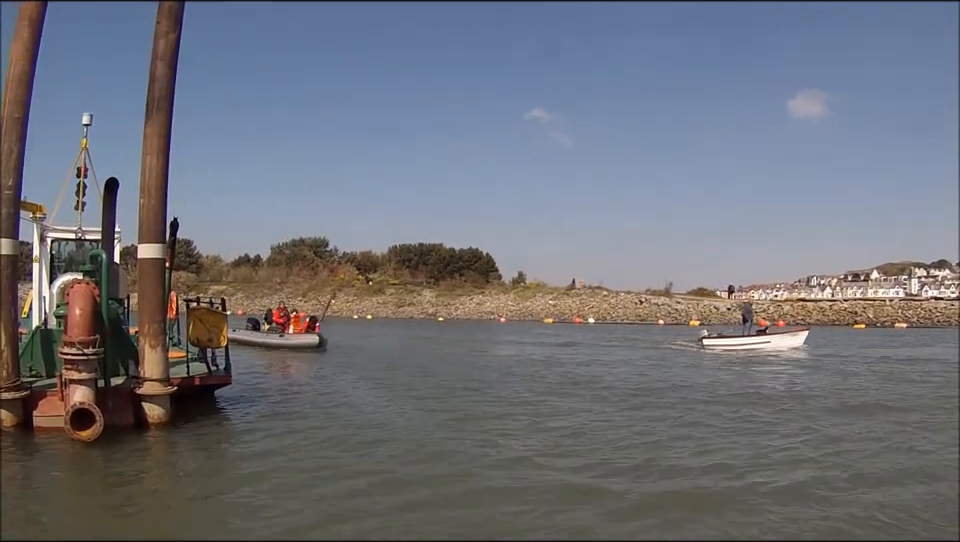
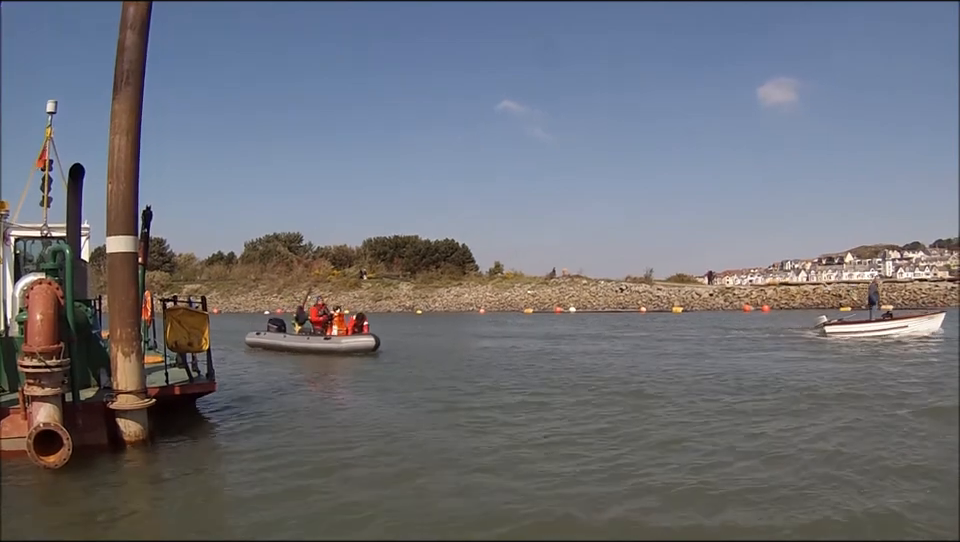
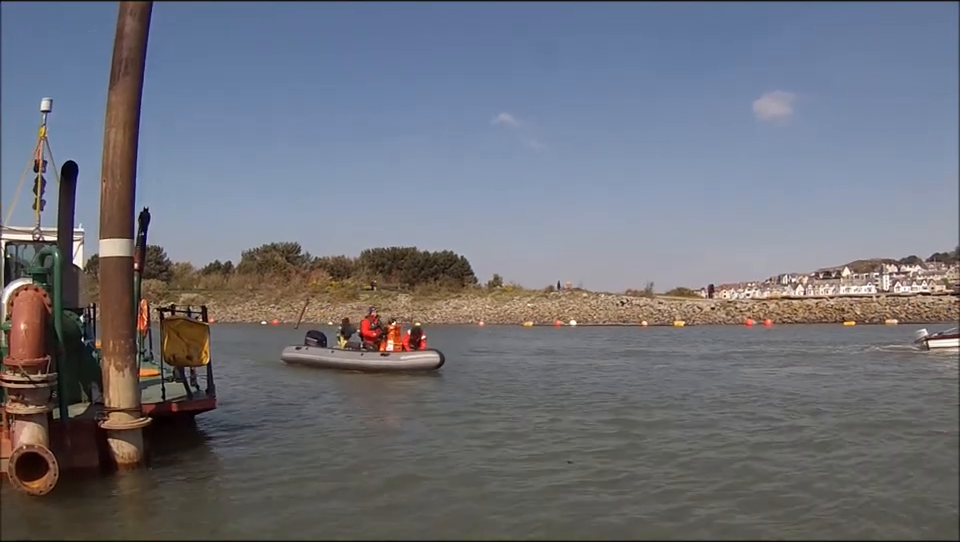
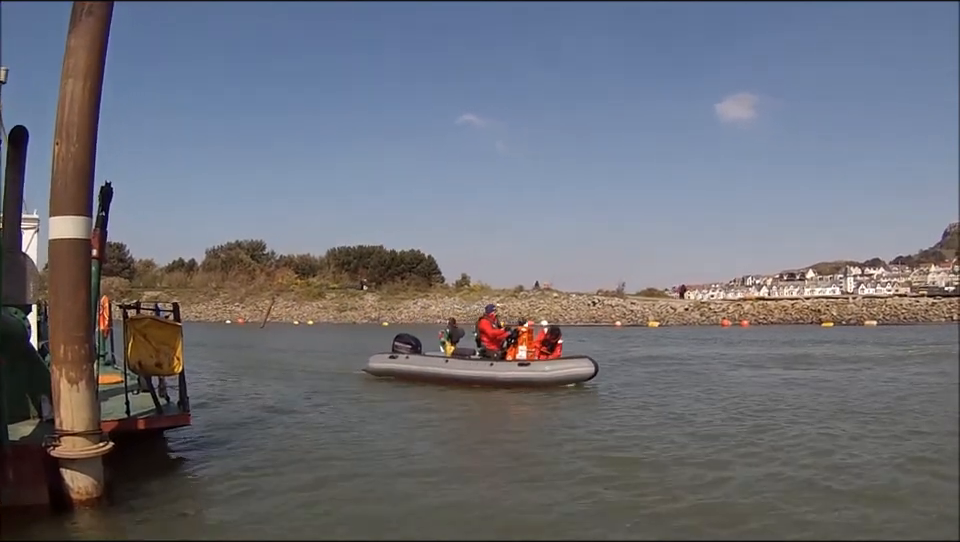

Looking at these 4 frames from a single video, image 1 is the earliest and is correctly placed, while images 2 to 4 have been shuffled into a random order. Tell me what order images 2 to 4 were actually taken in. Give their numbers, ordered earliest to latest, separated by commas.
2, 3, 4
